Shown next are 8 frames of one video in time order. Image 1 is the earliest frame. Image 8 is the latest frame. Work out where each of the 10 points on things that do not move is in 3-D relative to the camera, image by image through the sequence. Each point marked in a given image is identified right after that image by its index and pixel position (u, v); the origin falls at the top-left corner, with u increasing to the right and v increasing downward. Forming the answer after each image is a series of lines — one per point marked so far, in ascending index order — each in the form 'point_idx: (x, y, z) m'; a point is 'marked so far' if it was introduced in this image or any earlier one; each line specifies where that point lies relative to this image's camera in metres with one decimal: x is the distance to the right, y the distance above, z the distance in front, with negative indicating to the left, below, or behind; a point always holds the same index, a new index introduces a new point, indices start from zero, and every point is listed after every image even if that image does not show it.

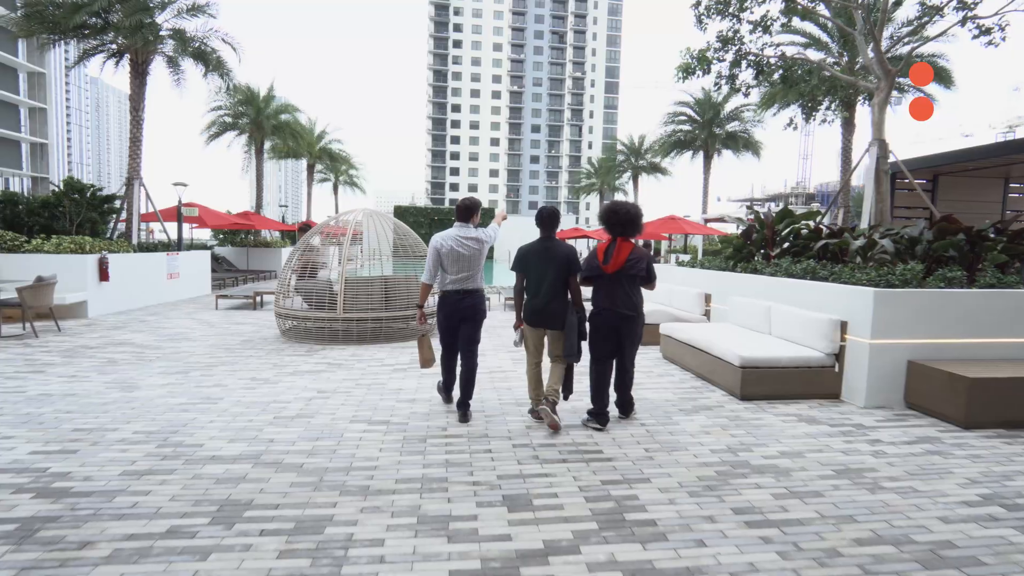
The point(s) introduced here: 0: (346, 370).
0: (-1.8, -0.9, +7.1) m
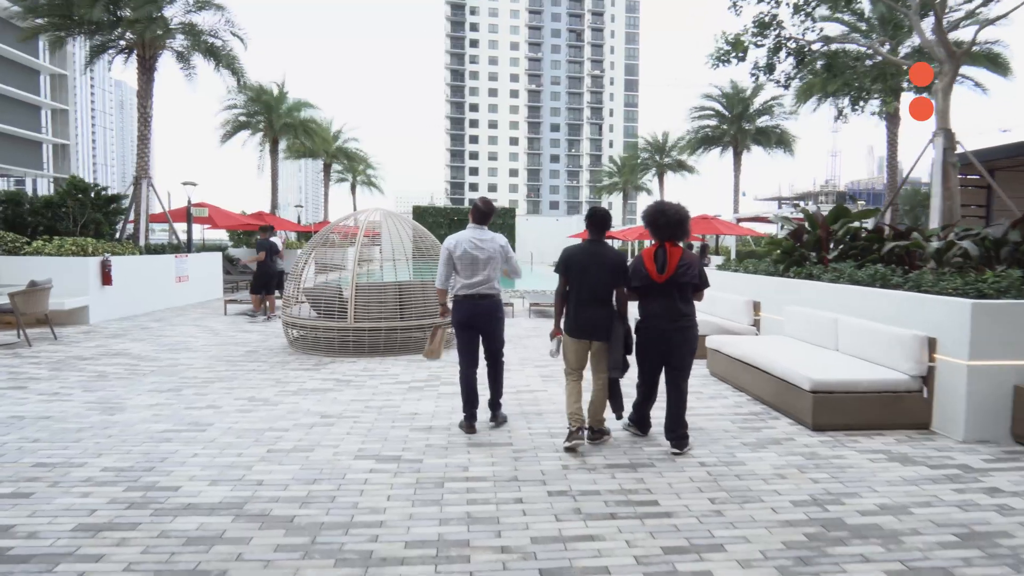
0: (-1.5, -1.0, +6.3) m
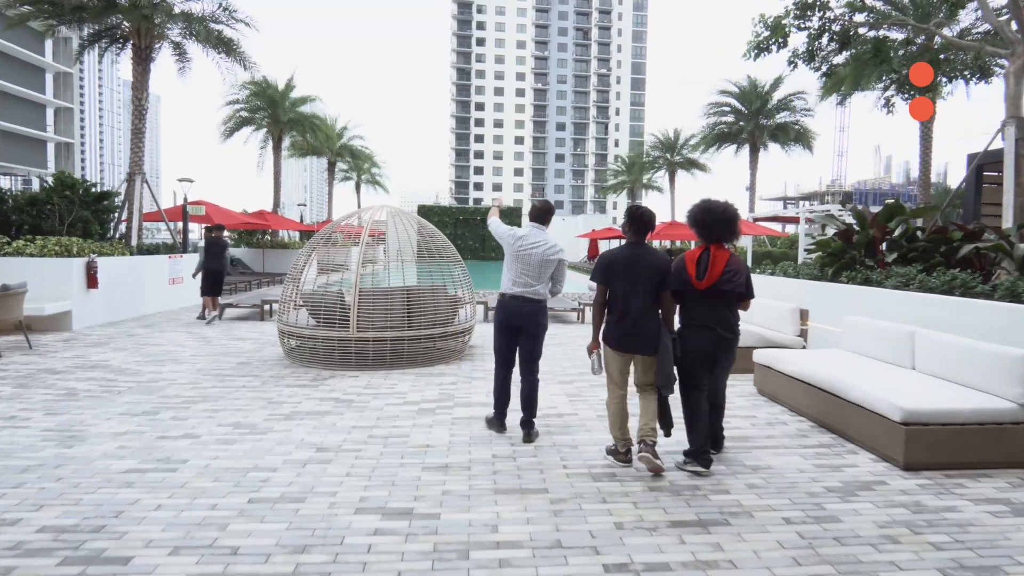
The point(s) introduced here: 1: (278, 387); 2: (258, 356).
0: (-1.3, -1.0, +5.5) m
1: (-2.3, -1.0, +6.5) m
2: (-3.2, -0.9, +8.2) m
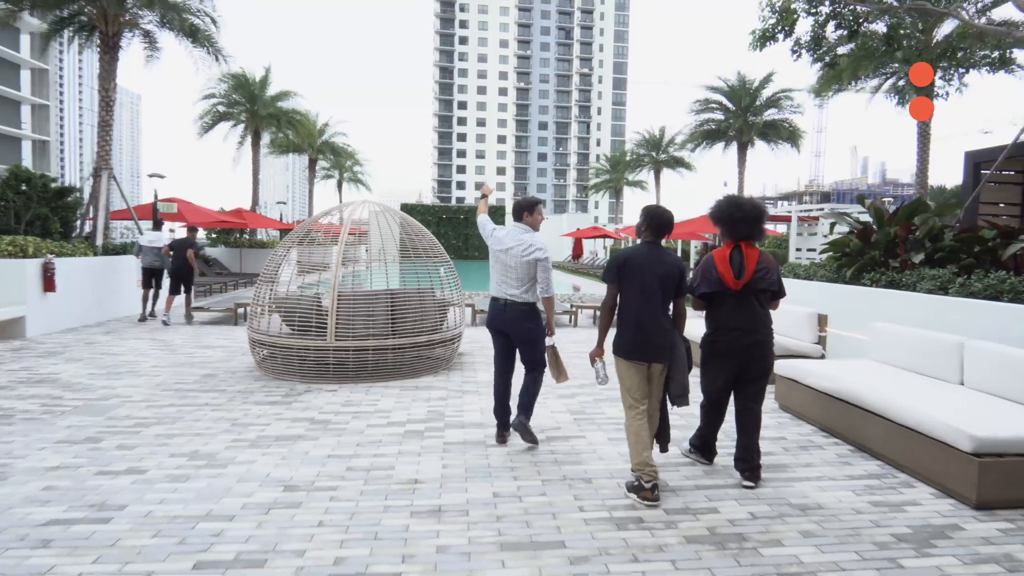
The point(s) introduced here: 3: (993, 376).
0: (-1.3, -1.1, +4.8) m
1: (-2.3, -1.0, +5.8) m
2: (-3.2, -0.9, +7.4) m
3: (+3.4, -0.6, +4.6) m
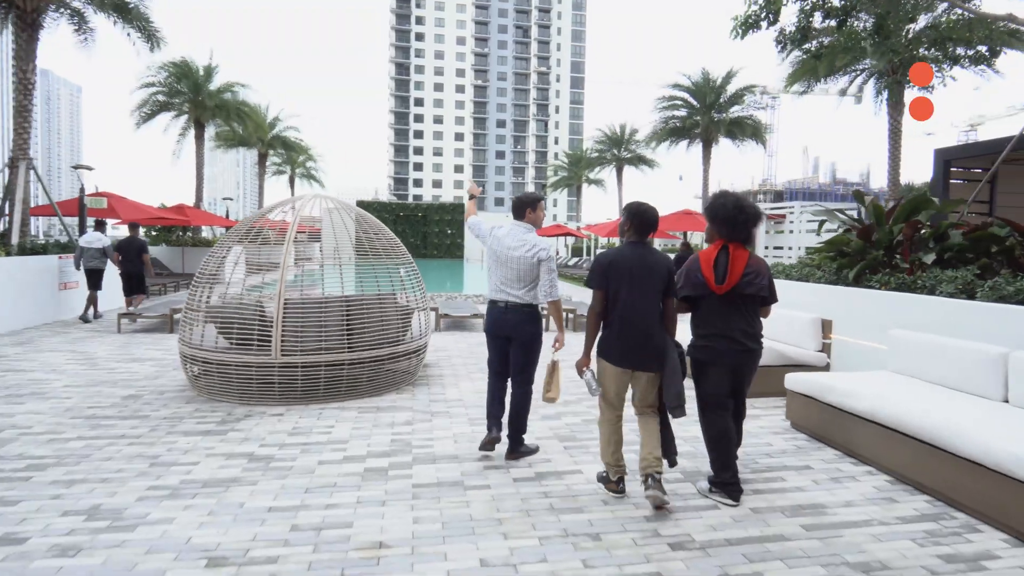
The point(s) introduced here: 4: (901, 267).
0: (-1.4, -1.1, +3.9) m
1: (-2.5, -1.1, +4.8) m
2: (-3.5, -1.0, +6.4) m
3: (+3.3, -0.6, +4.0) m
4: (+4.0, +0.2, +6.8) m
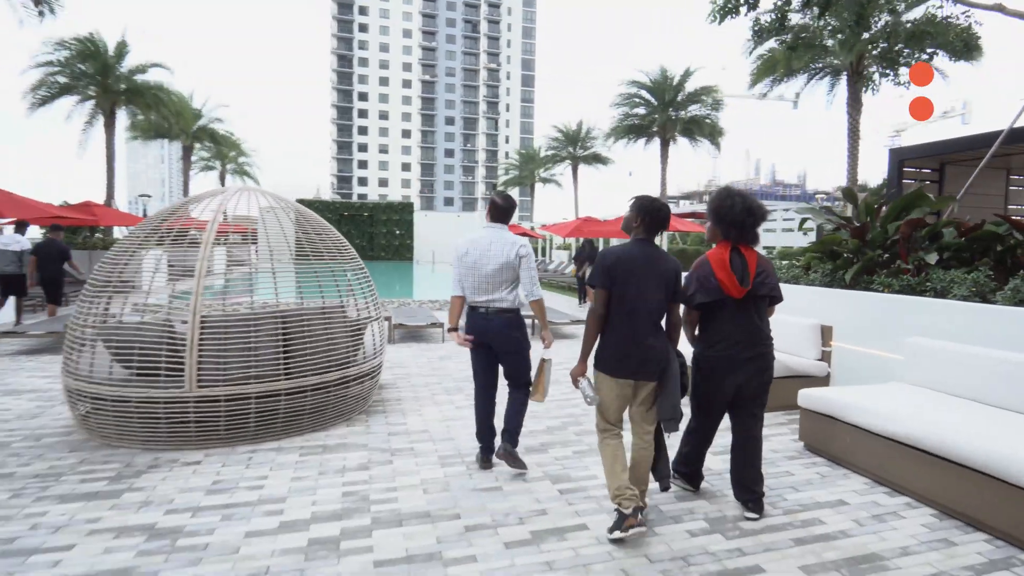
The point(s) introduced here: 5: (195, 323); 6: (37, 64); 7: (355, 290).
0: (-1.4, -1.2, +2.9) m
1: (-2.6, -1.2, +3.7) m
2: (-3.7, -1.1, +5.2) m
3: (+3.2, -0.6, +3.4) m
4: (+3.7, +0.2, +6.2) m
5: (-2.2, -0.3, +4.7) m
6: (-13.6, +6.3, +19.6) m
7: (-1.3, 0.0, +5.7) m
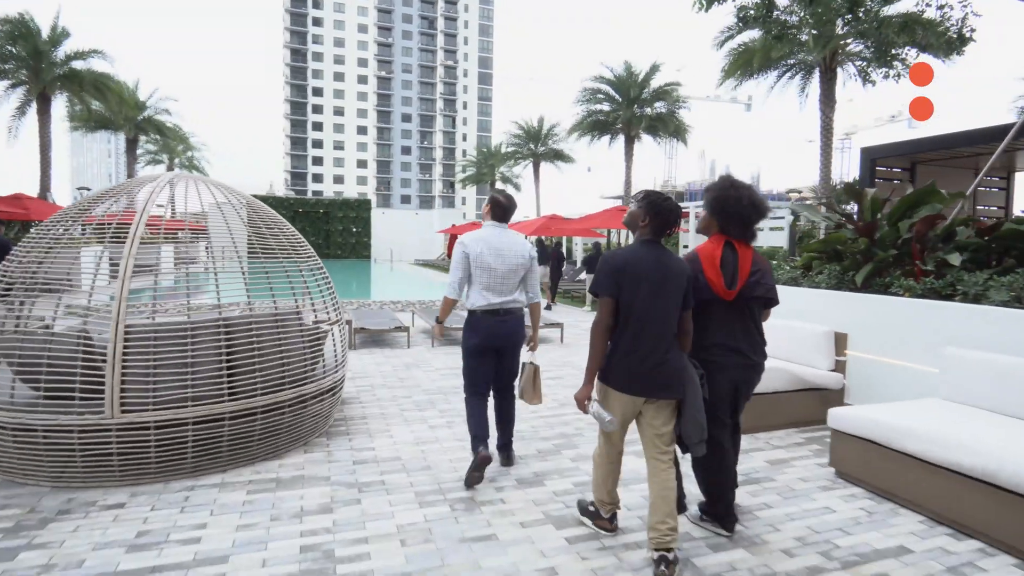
0: (-1.4, -1.3, +2.2) m
1: (-2.6, -1.2, +2.9) m
2: (-3.8, -1.1, +4.3) m
3: (+3.2, -0.7, +2.9) m
4: (+3.5, +0.2, +5.7) m
5: (-2.3, -0.3, +3.9) m
6: (-14.6, +6.3, +18.0) m
7: (-1.5, -0.1, +4.9) m
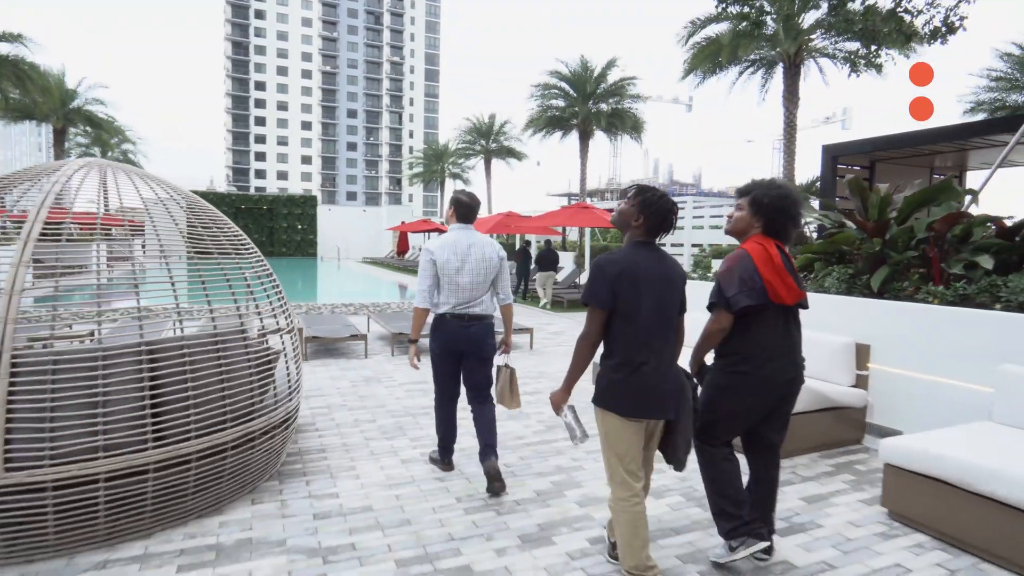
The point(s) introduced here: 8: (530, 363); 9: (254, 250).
0: (-1.2, -1.3, +1.3) m
1: (-2.5, -1.3, +2.0) m
2: (-3.8, -1.2, +3.3) m
3: (+3.3, -0.7, +2.4) m
4: (+3.4, +0.2, +5.3) m
5: (-2.3, -0.4, +2.9) m
6: (-15.7, +6.2, +16.0) m
7: (-1.5, -0.1, +4.0) m
8: (+0.2, -1.0, +8.3) m
9: (-1.7, +0.2, +4.3) m
